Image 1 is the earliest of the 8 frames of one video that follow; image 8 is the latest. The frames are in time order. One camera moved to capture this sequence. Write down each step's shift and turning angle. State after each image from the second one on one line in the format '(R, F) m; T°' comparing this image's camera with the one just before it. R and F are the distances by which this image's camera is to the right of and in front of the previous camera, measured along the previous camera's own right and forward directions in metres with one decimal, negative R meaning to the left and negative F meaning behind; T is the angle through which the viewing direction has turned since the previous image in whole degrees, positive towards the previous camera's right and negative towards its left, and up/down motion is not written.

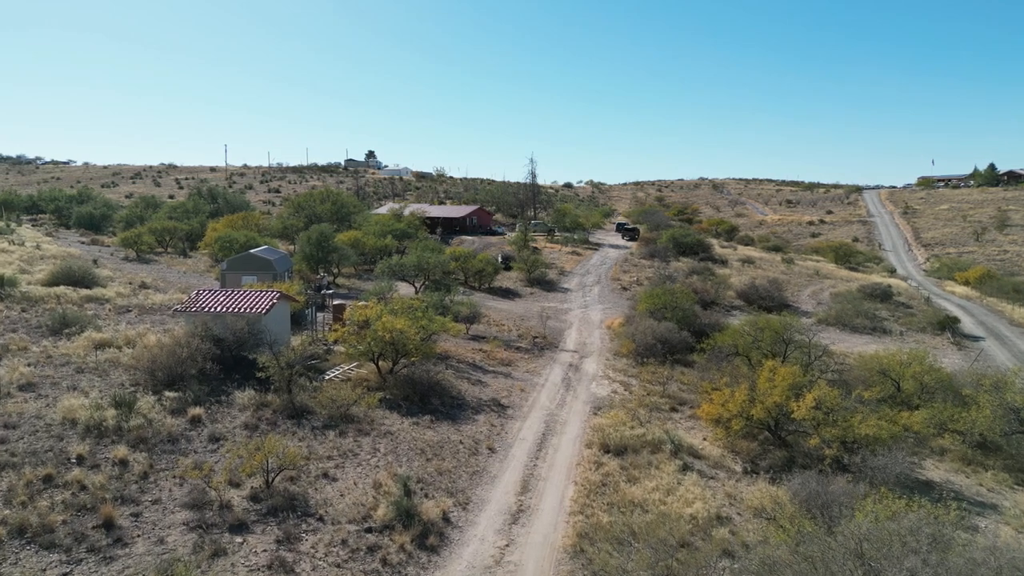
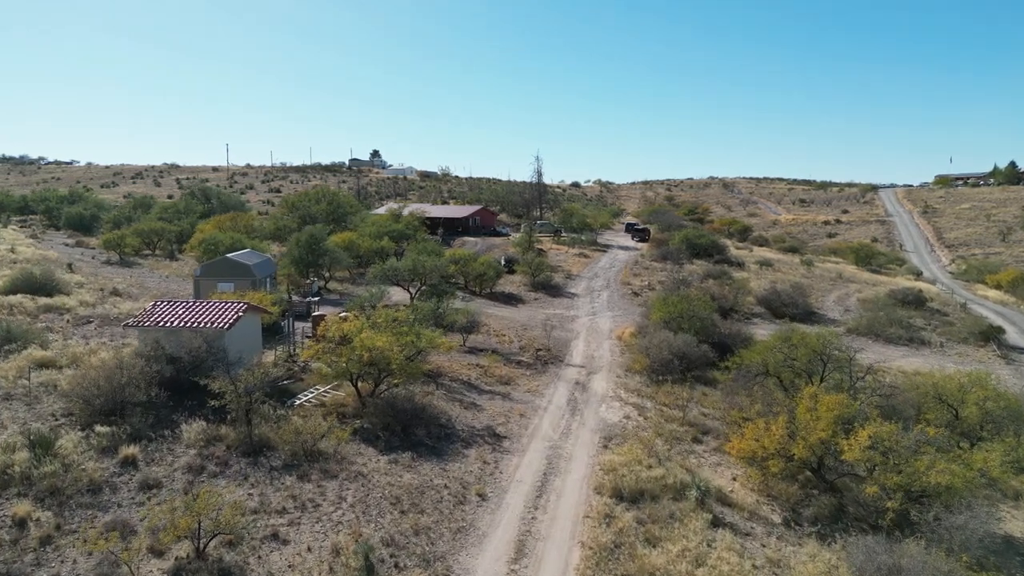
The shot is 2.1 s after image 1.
(+0.3, +2.9) m; -1°
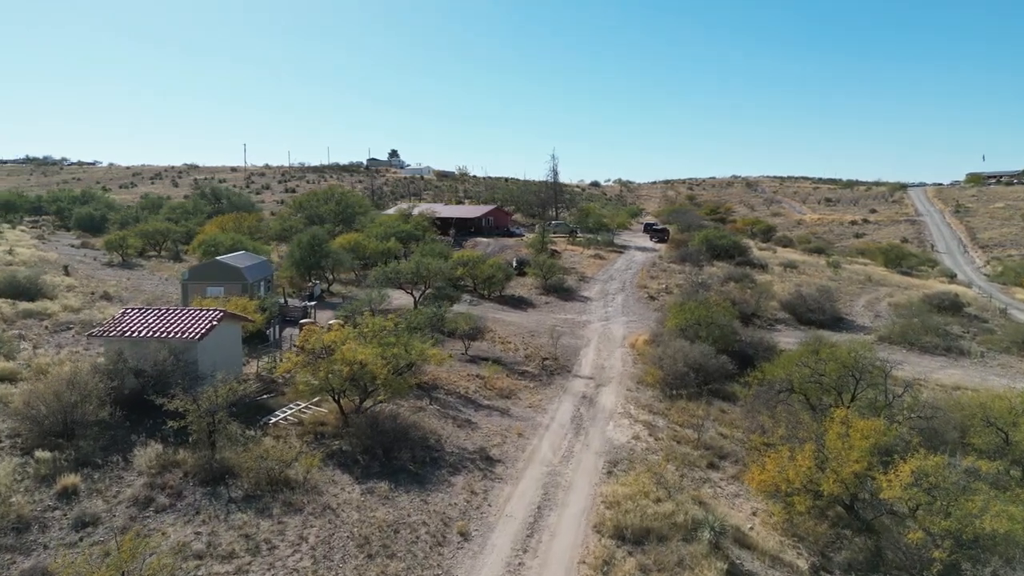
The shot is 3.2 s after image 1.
(+0.6, +1.9) m; -2°
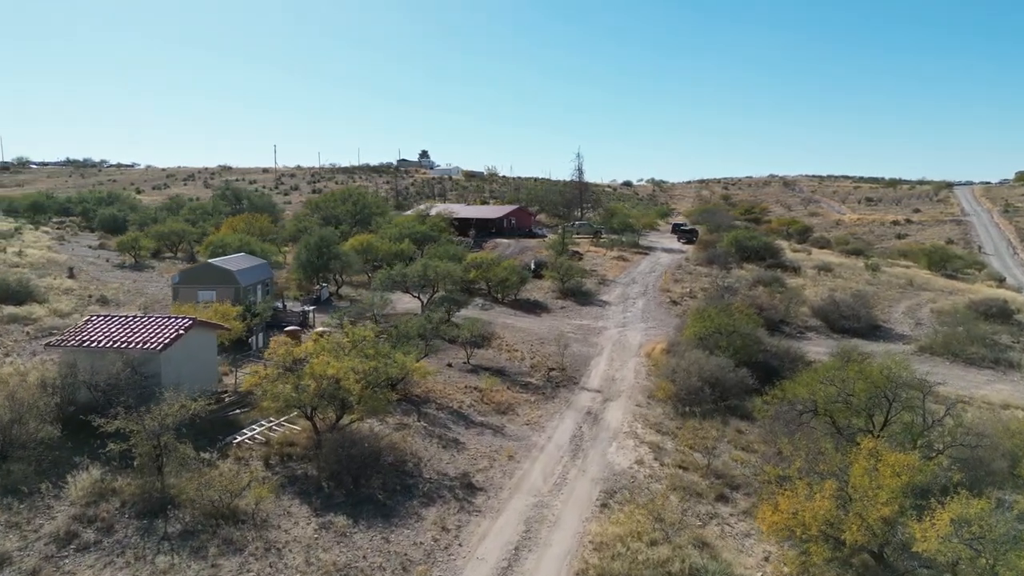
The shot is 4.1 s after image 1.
(+1.1, +1.8) m; -3°
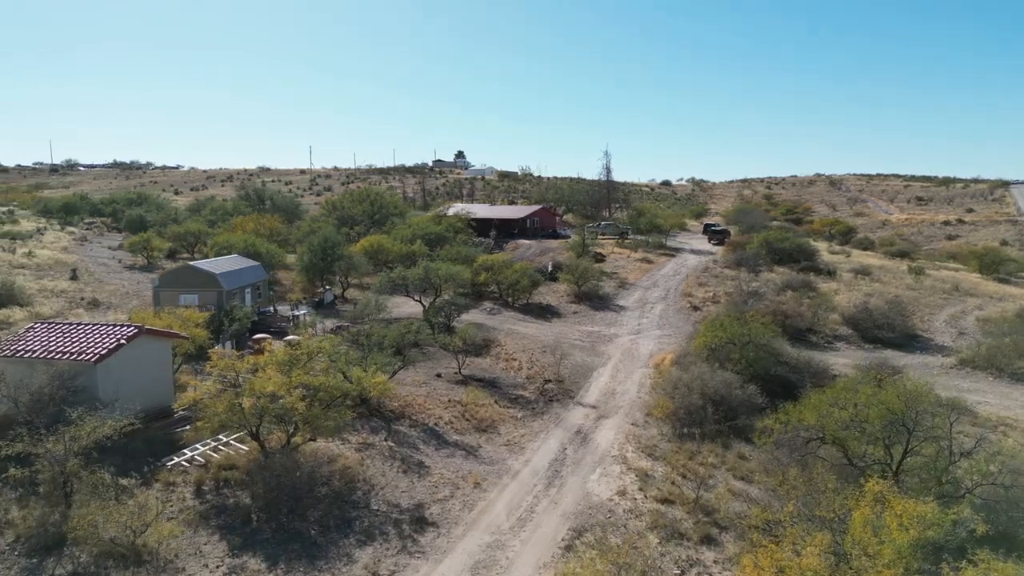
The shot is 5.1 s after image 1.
(+1.6, +1.9) m; -3°
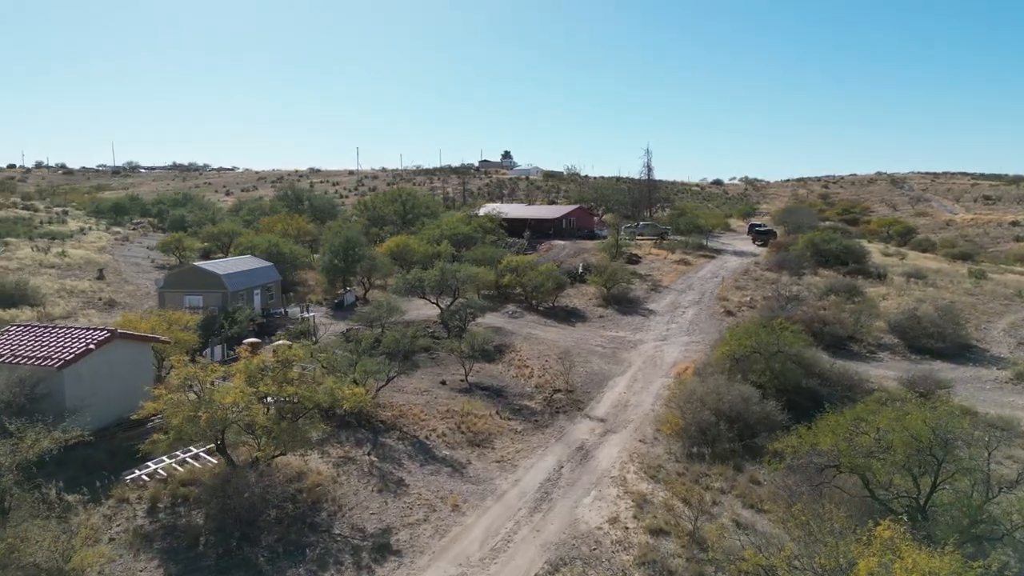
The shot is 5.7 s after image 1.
(+1.3, +1.4) m; -4°
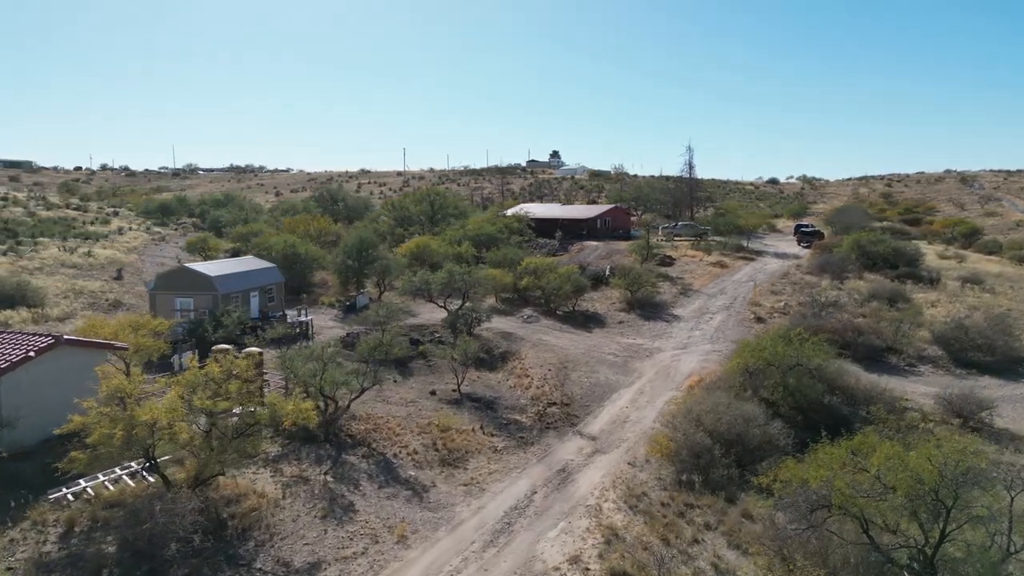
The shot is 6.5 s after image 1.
(+1.8, +1.6) m; -4°
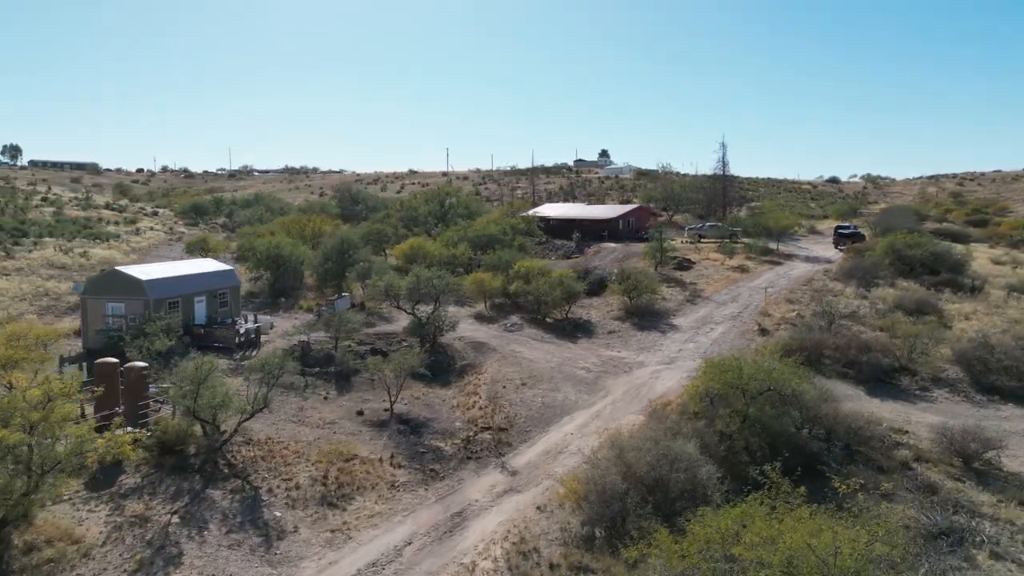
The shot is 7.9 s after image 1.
(+3.2, +2.5) m; -5°
